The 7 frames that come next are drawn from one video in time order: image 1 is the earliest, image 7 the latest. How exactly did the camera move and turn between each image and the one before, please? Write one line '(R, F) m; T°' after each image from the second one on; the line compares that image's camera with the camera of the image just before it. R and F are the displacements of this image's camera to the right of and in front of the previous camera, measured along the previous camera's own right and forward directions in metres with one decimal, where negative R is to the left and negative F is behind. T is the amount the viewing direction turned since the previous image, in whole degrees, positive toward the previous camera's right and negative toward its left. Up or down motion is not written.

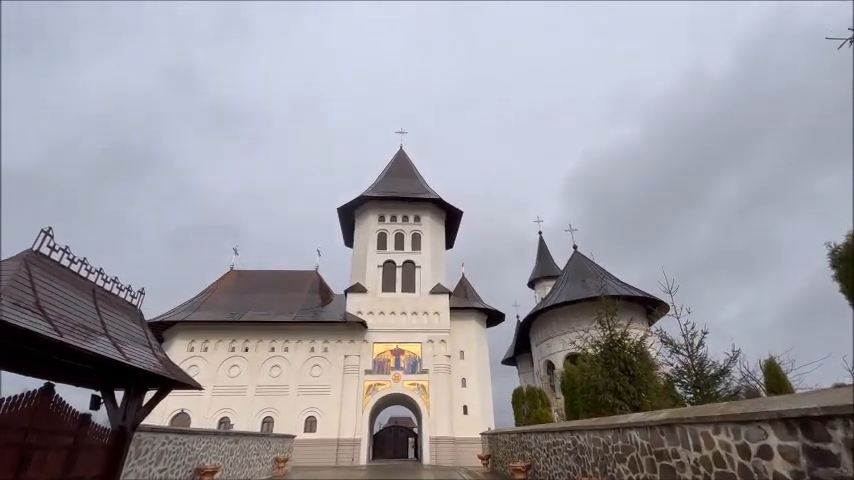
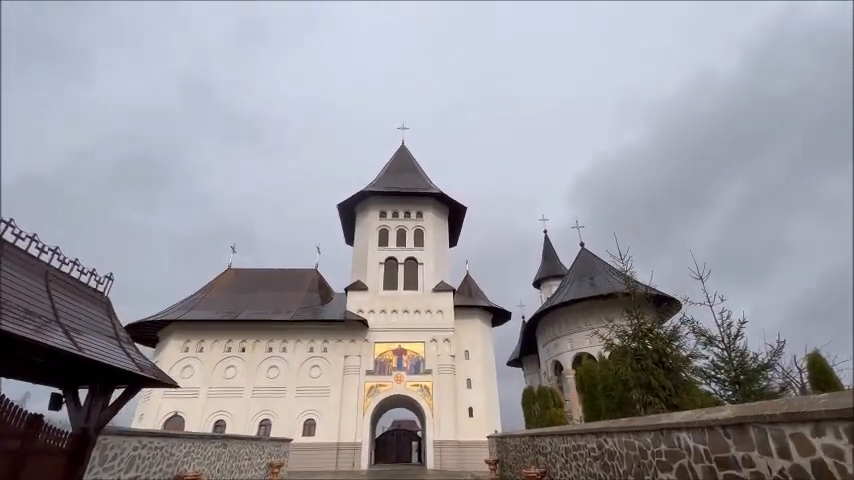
(0.0, +0.8) m; 0°
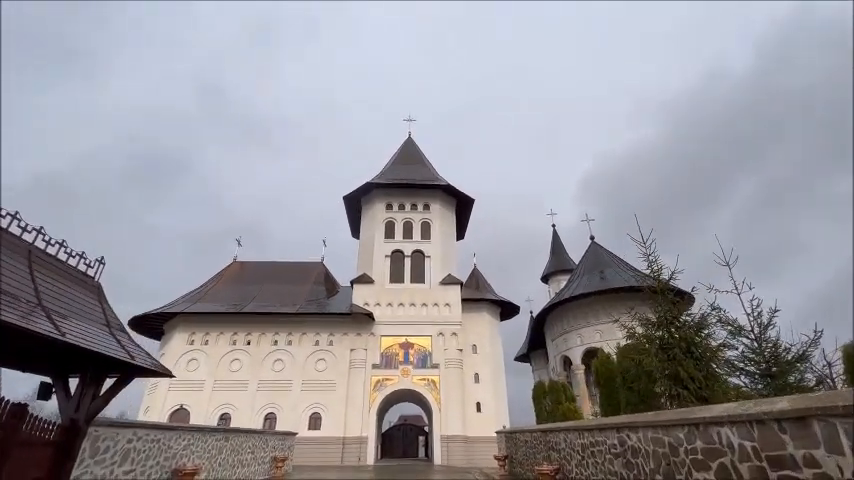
(0.0, +0.4) m; -1°
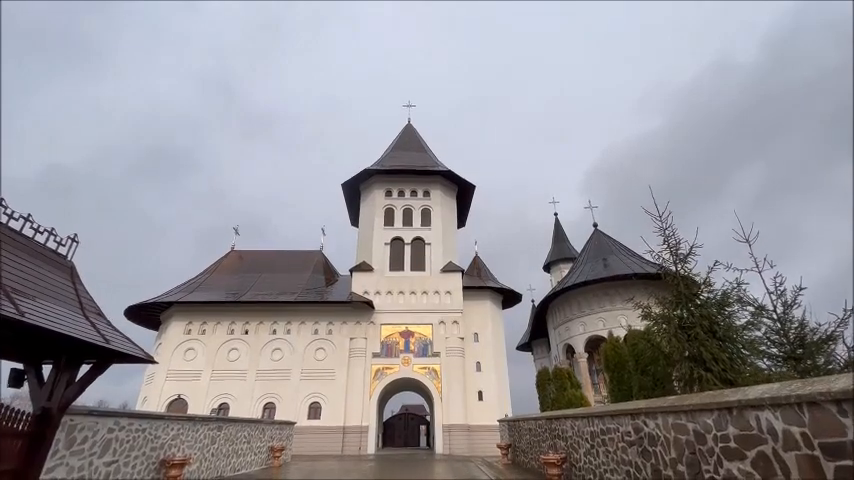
(0.0, +0.4) m; 0°
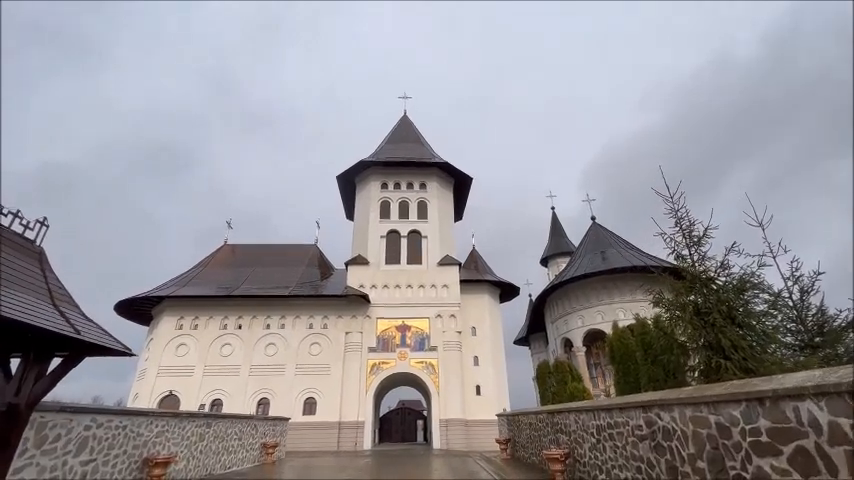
(0.0, +0.3) m; 0°
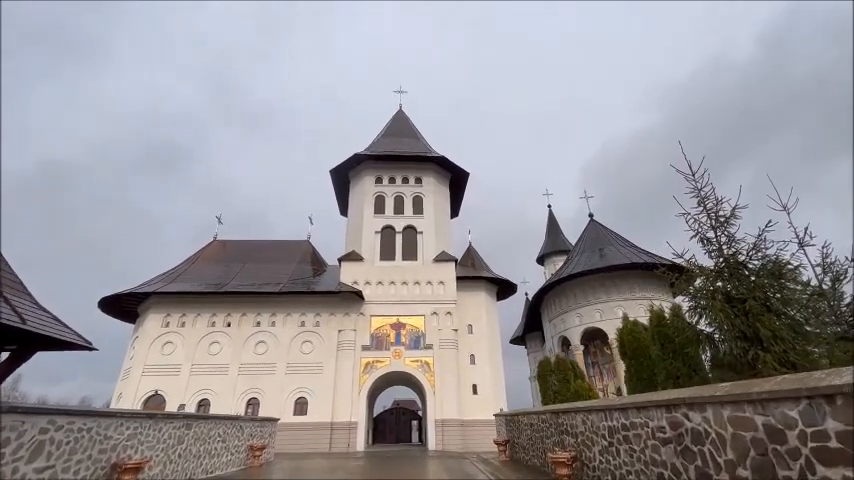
(0.0, +0.5) m; +1°
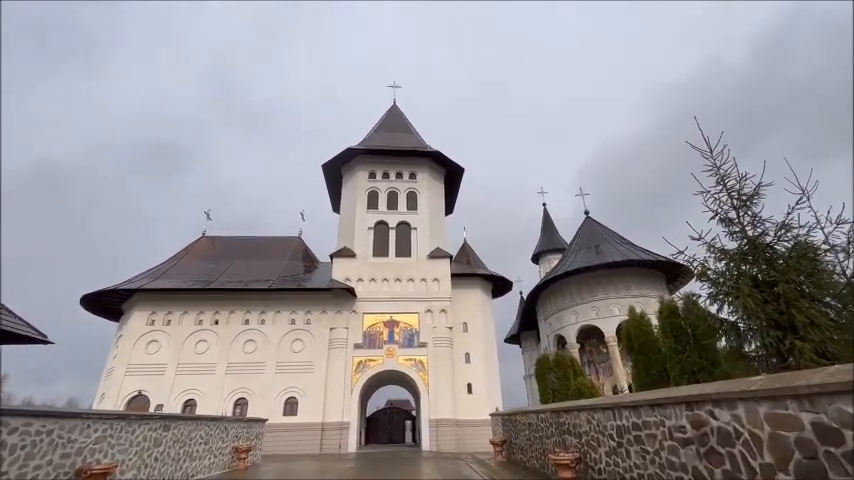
(0.0, +0.4) m; +1°
